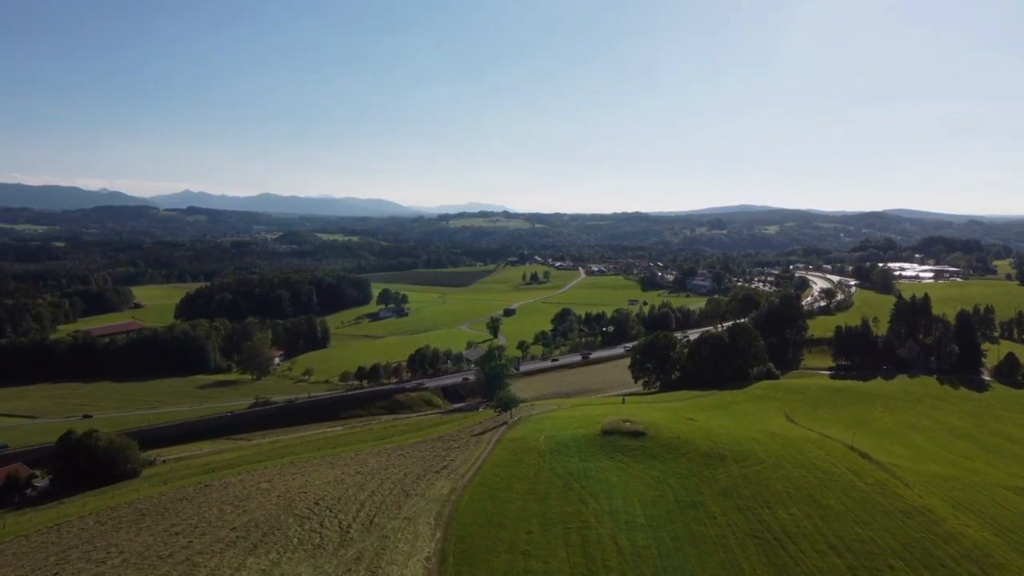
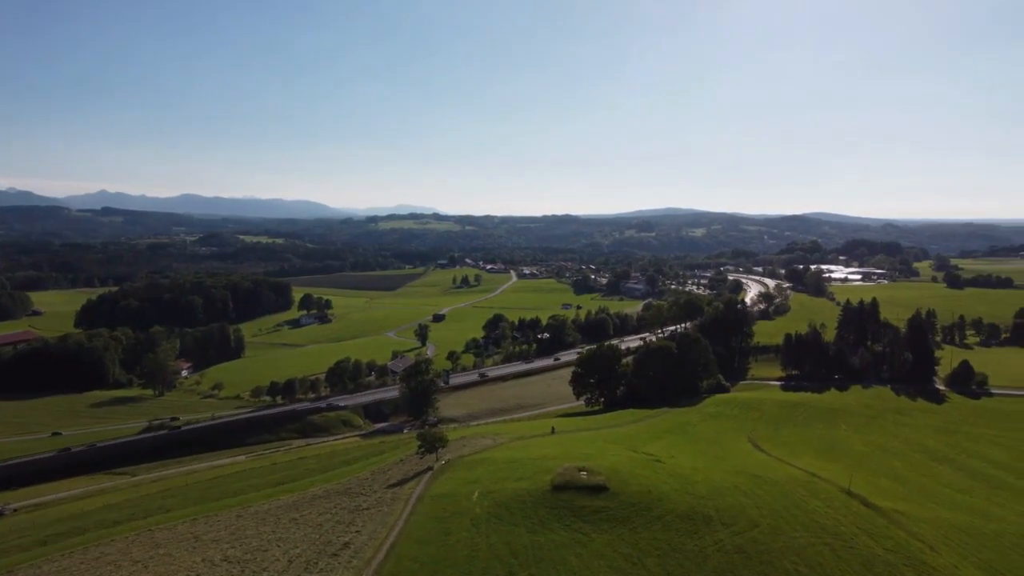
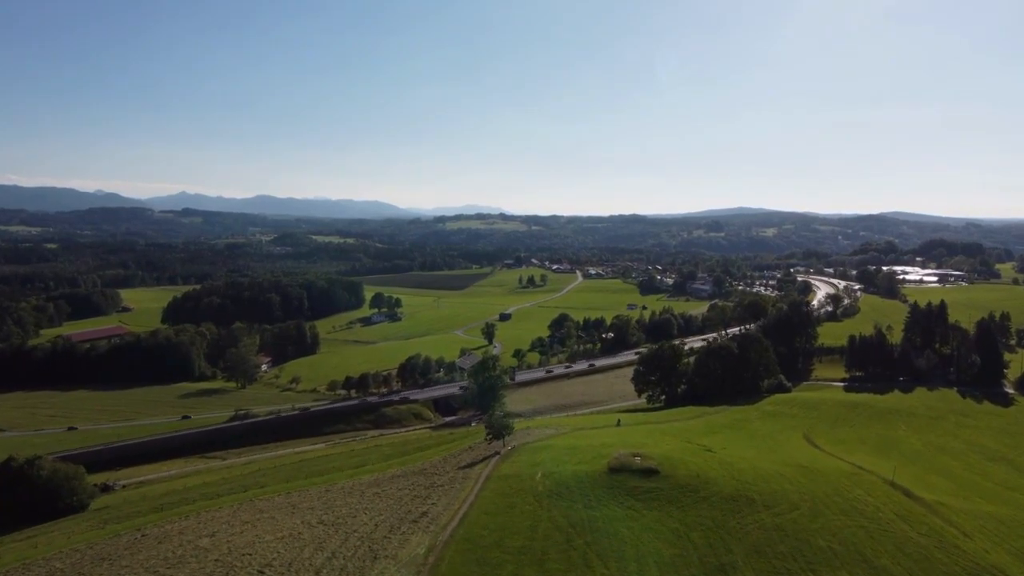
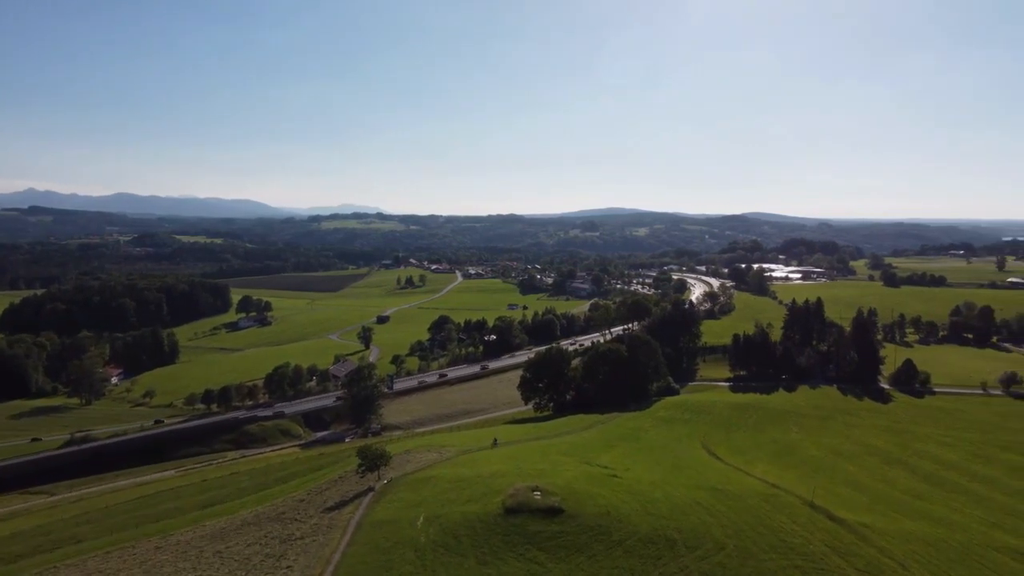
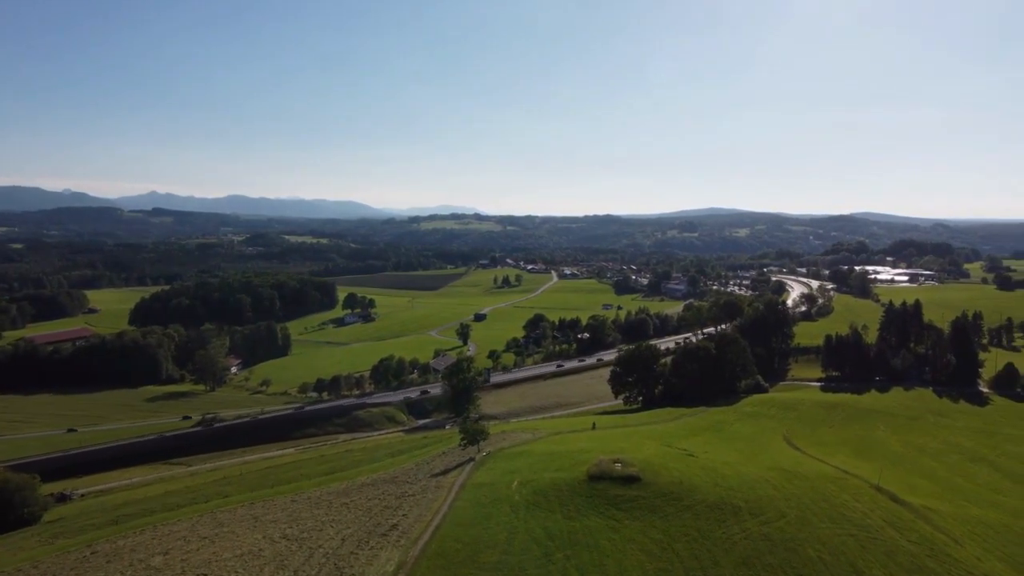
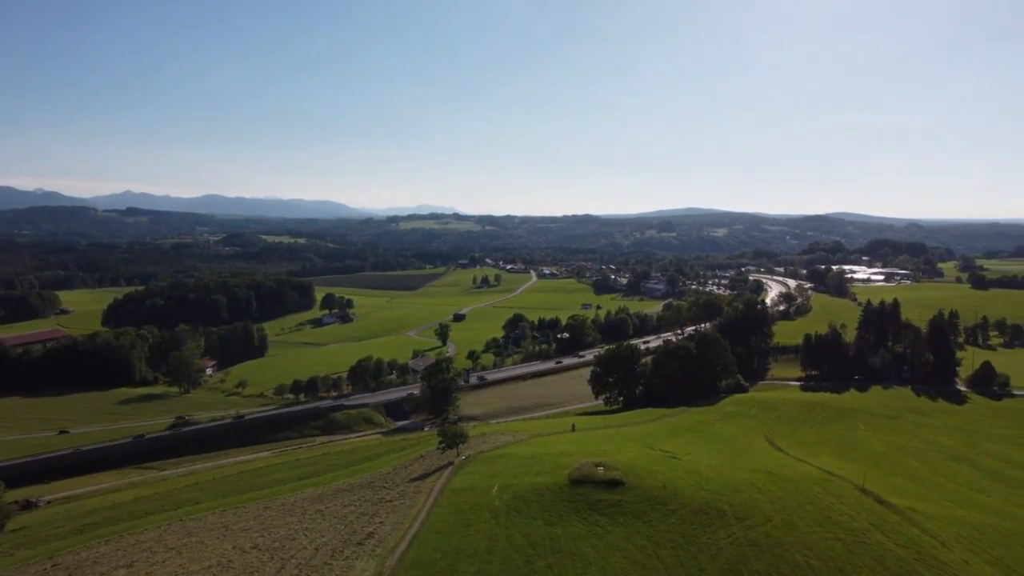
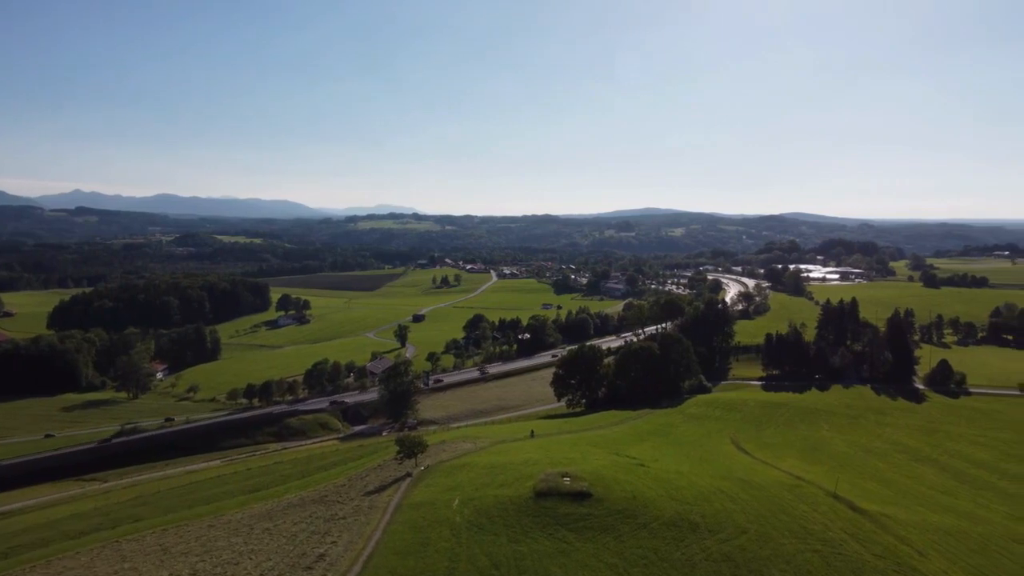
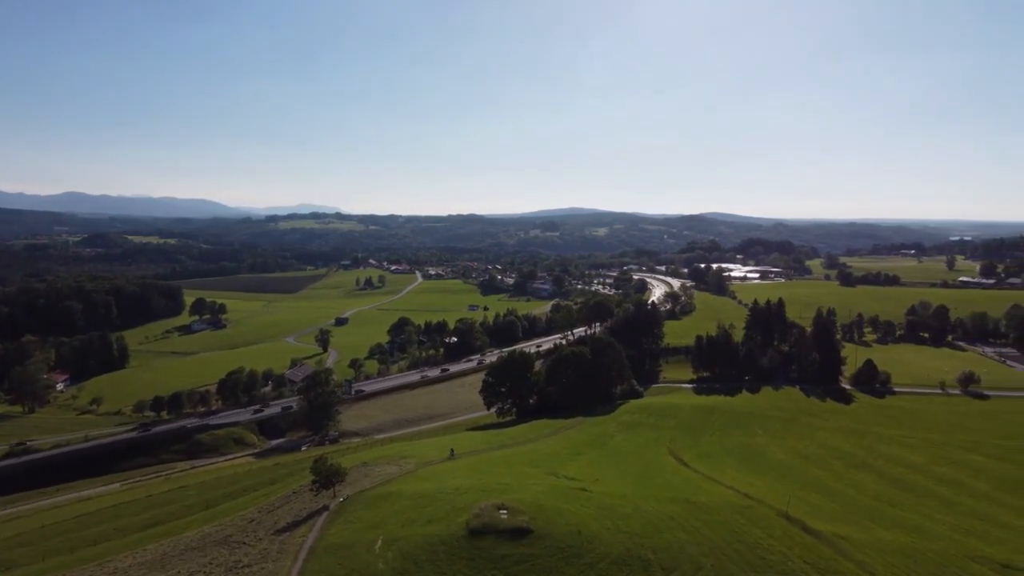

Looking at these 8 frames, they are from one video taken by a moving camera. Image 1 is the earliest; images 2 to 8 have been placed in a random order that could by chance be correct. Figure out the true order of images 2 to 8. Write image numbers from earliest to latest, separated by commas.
3, 5, 6, 2, 7, 4, 8
